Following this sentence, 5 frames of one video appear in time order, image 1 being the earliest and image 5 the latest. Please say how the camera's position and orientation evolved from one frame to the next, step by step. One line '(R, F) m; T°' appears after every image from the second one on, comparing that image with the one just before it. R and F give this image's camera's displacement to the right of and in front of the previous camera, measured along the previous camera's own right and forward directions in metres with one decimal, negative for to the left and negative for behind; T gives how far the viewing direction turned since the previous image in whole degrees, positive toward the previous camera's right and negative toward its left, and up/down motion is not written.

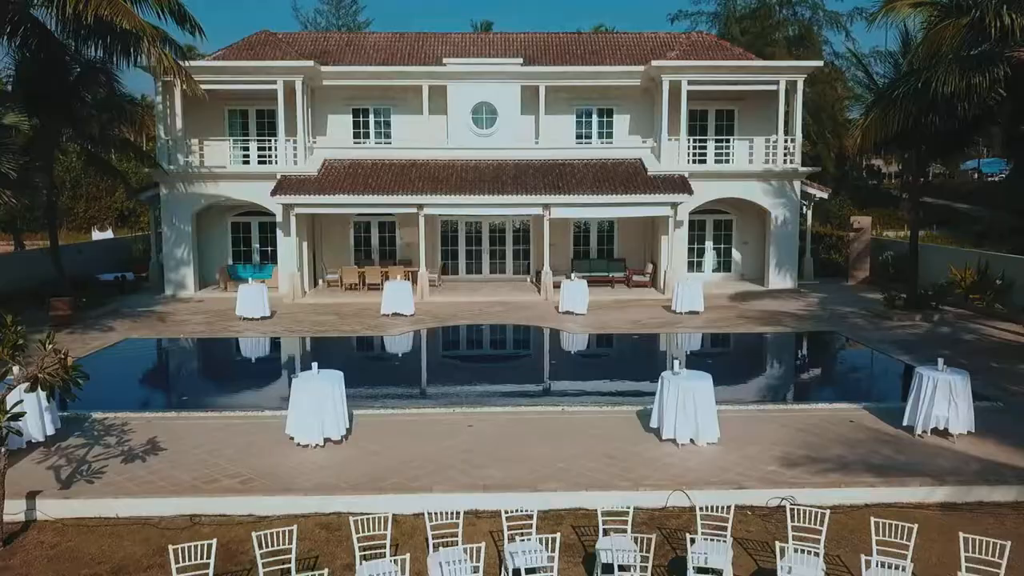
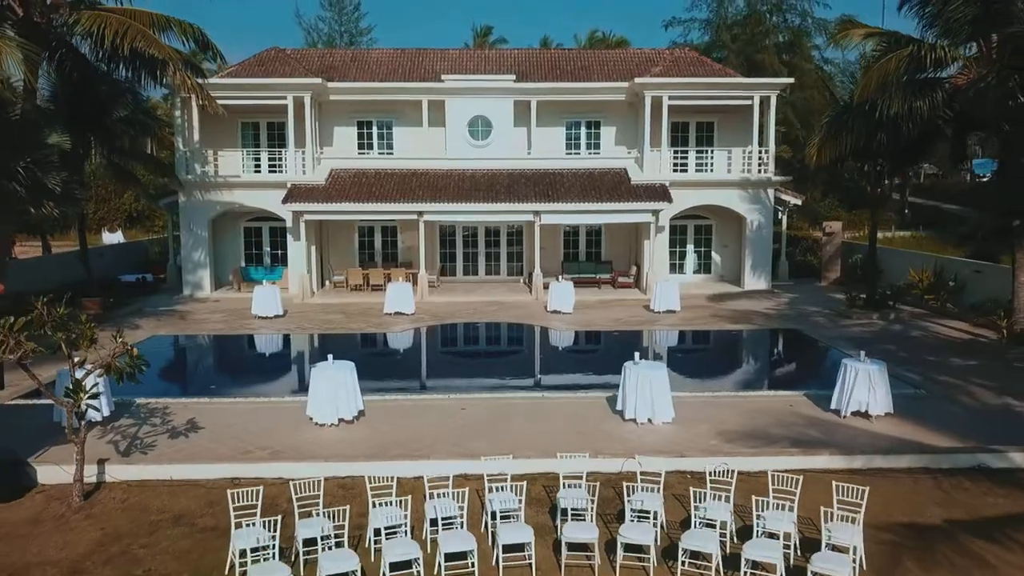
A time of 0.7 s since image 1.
(+0.2, -1.6) m; 0°
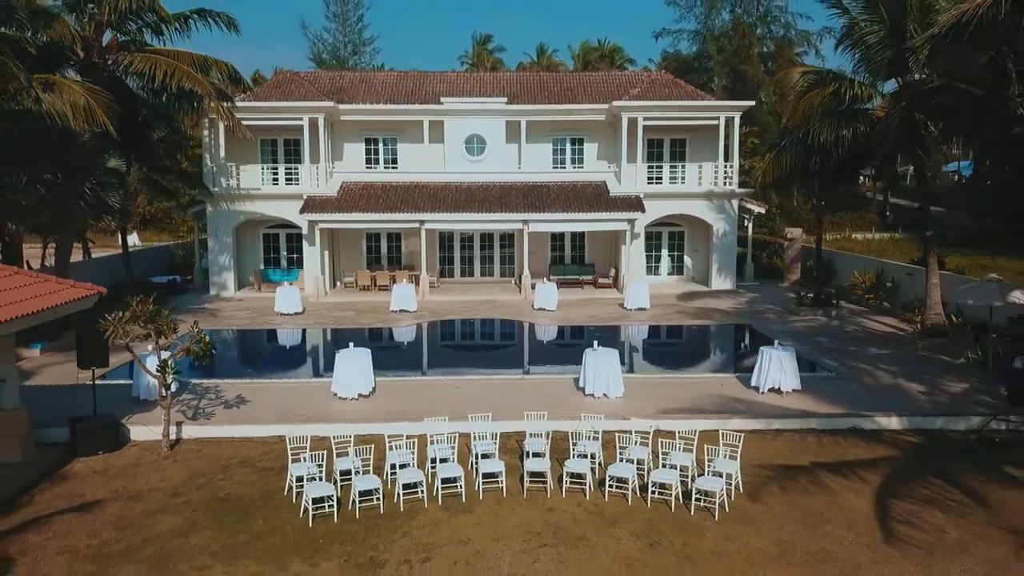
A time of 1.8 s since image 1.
(+0.3, -2.8) m; 0°
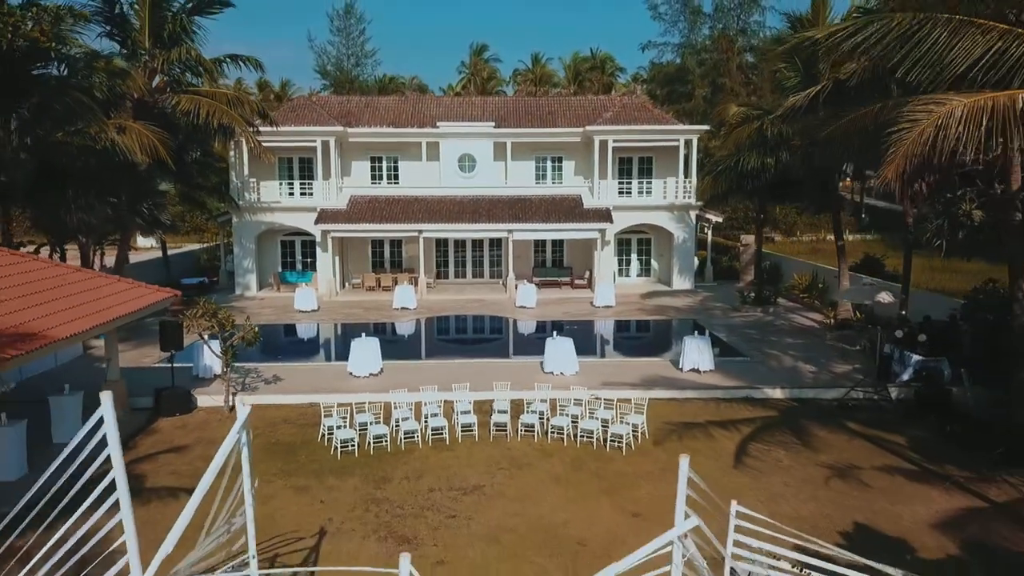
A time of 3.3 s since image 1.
(+0.5, -3.8) m; 0°
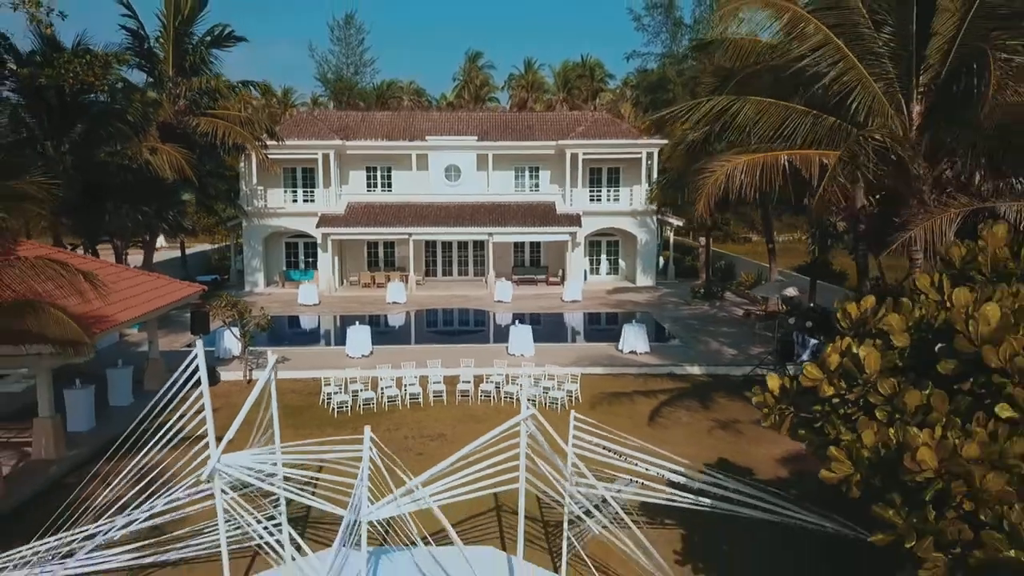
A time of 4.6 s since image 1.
(+0.7, -3.5) m; 0°
